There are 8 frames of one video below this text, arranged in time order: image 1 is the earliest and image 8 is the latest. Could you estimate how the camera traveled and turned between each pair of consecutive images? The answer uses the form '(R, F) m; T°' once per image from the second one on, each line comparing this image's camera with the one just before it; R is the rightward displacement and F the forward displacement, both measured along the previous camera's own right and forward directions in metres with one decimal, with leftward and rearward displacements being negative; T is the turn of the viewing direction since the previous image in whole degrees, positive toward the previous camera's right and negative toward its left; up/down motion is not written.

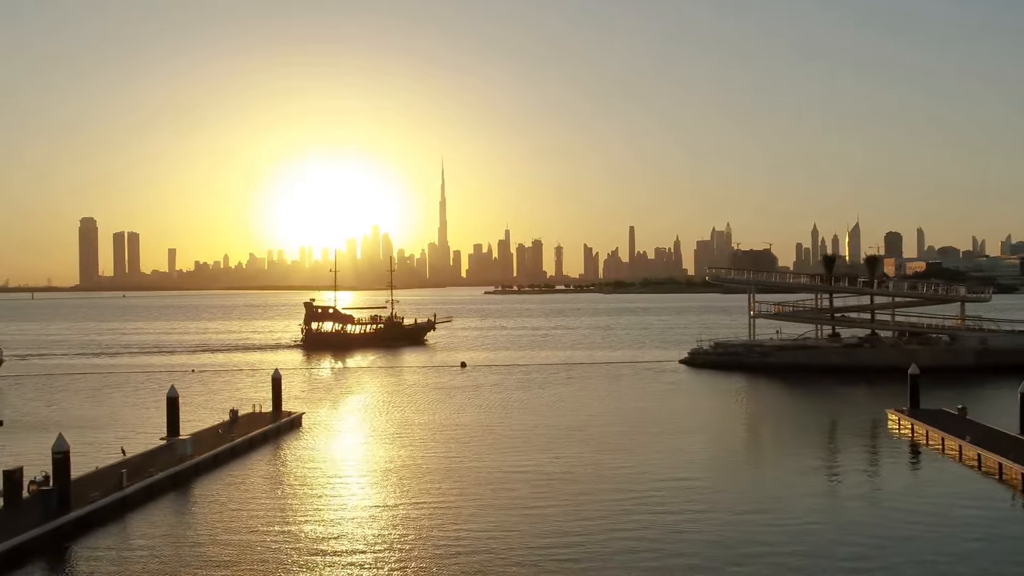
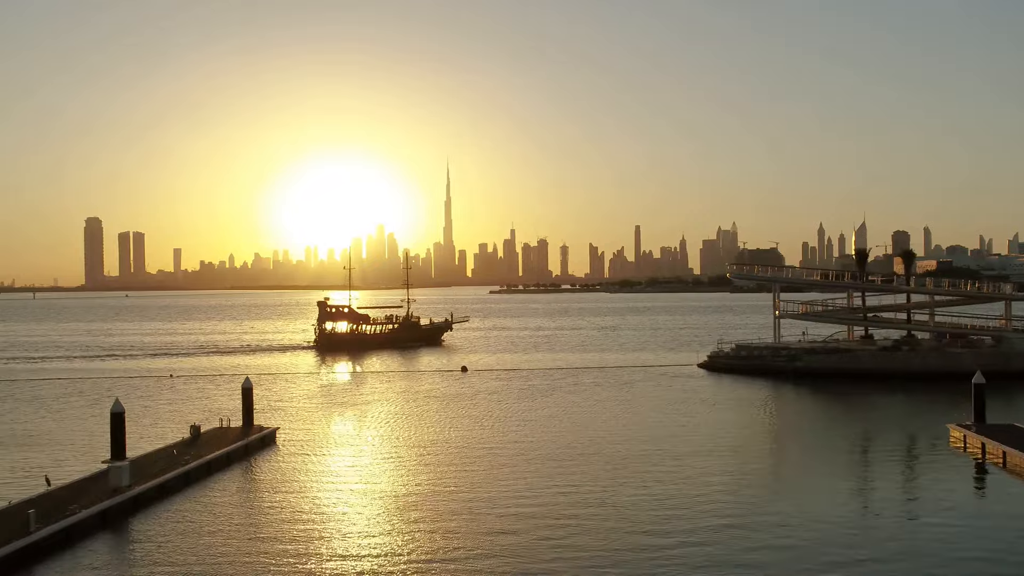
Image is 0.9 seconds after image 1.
(0.0, +3.7) m; 0°
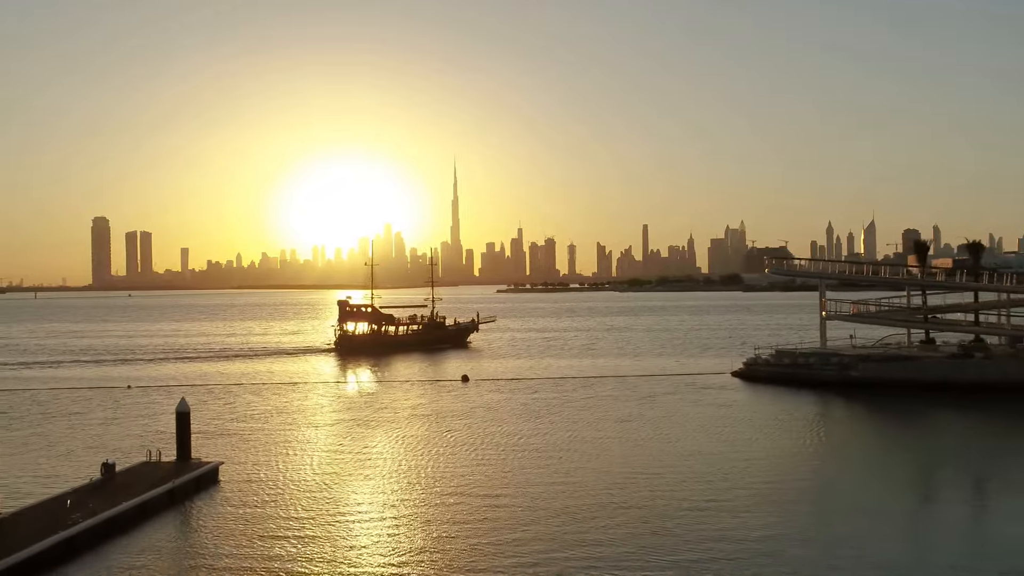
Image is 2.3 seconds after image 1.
(-0.3, +4.9) m; 0°
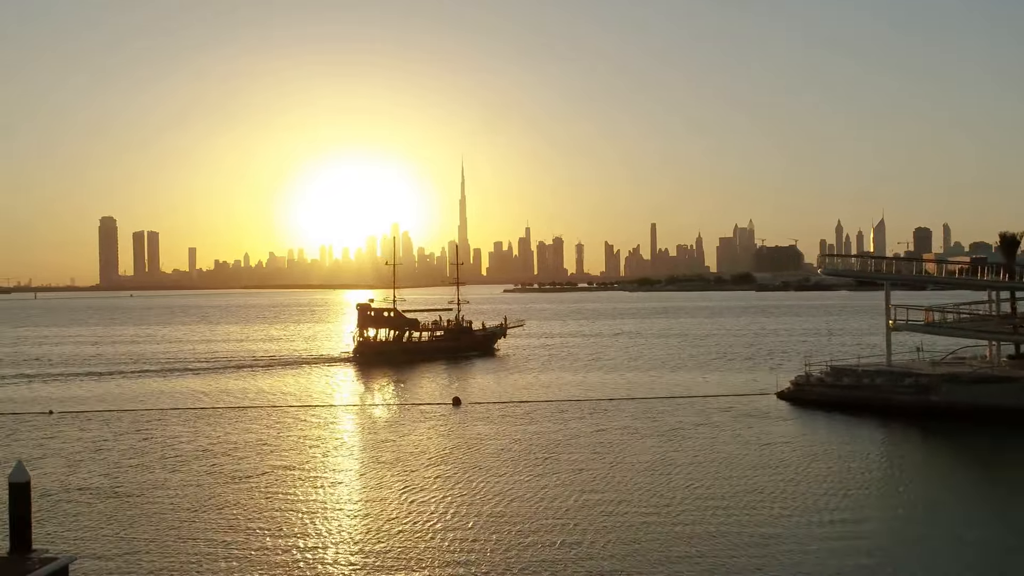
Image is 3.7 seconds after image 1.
(-0.2, +5.8) m; 0°
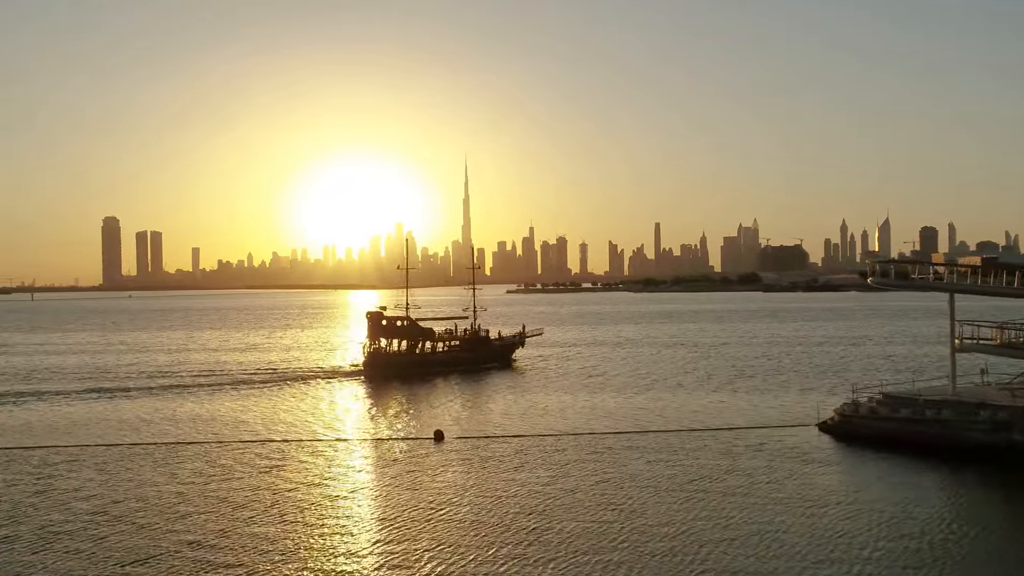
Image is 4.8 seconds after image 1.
(-0.9, +2.9) m; 0°
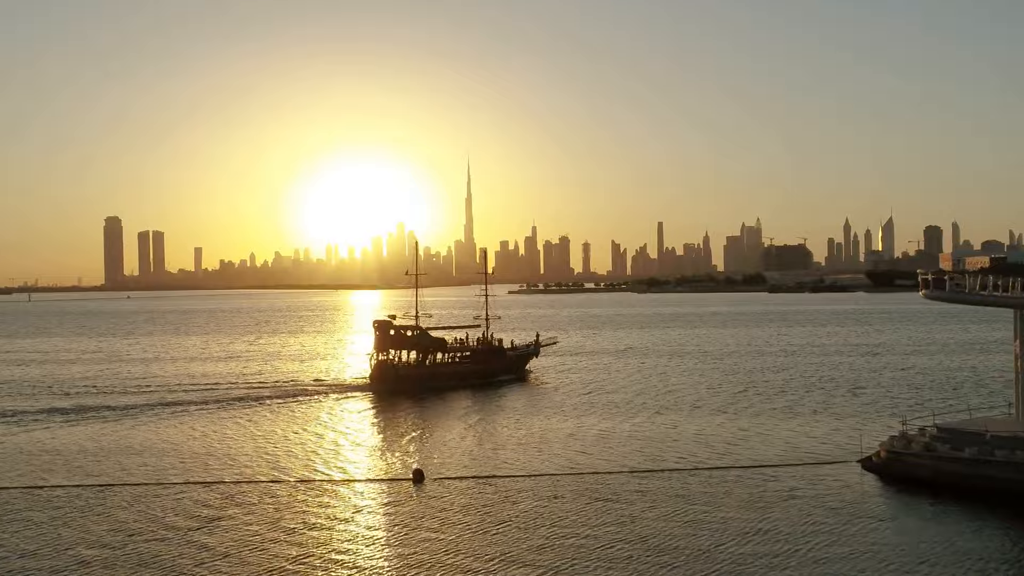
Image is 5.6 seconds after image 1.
(-0.7, +2.8) m; 0°
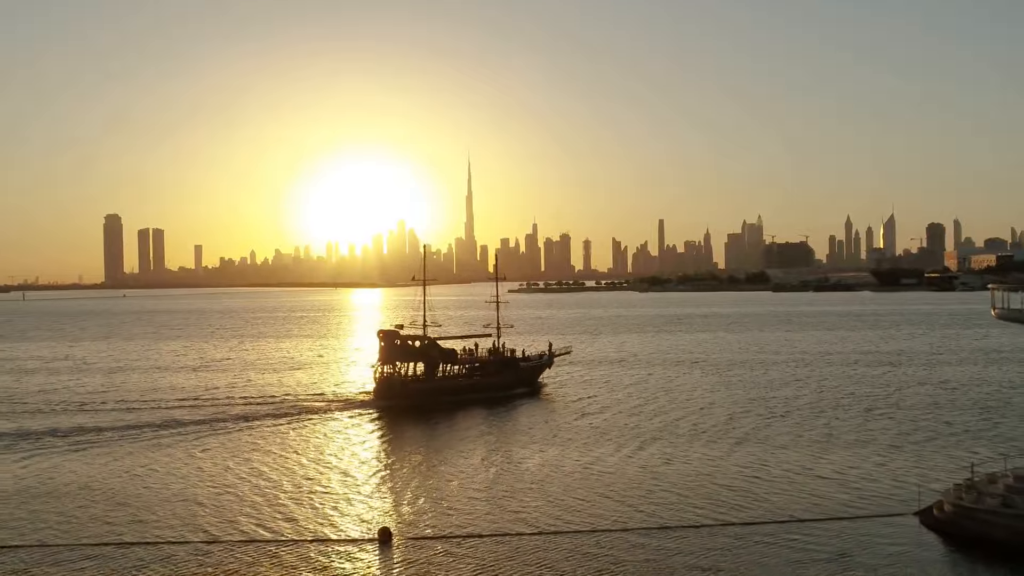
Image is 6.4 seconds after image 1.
(-0.8, +2.9) m; 0°
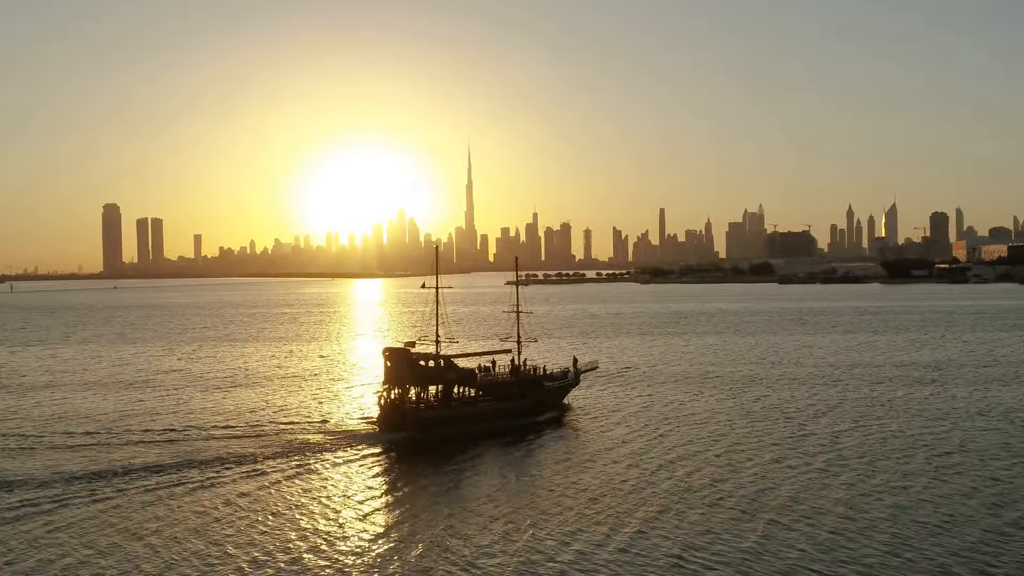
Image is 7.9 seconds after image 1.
(-1.0, +6.0) m; 0°
